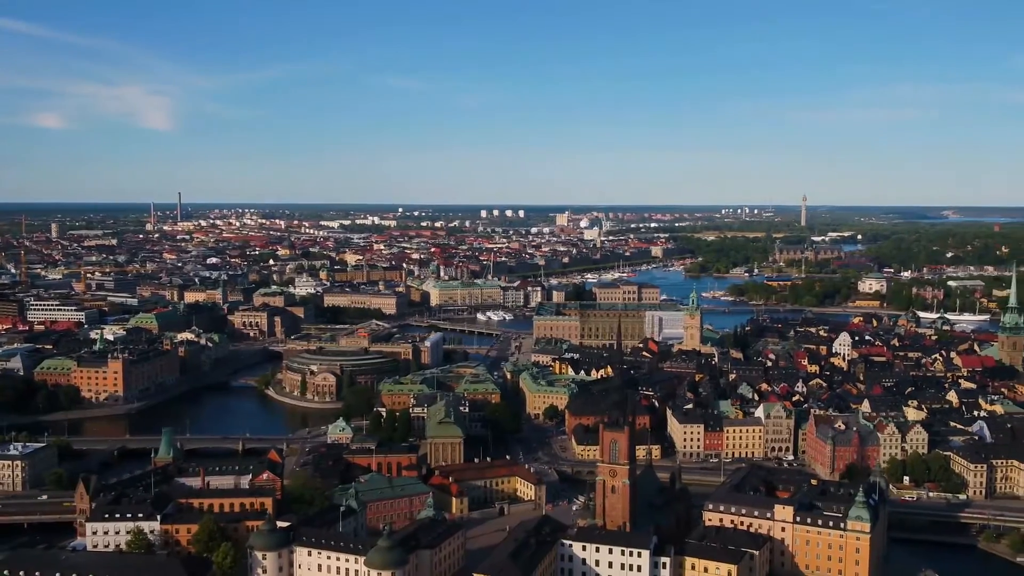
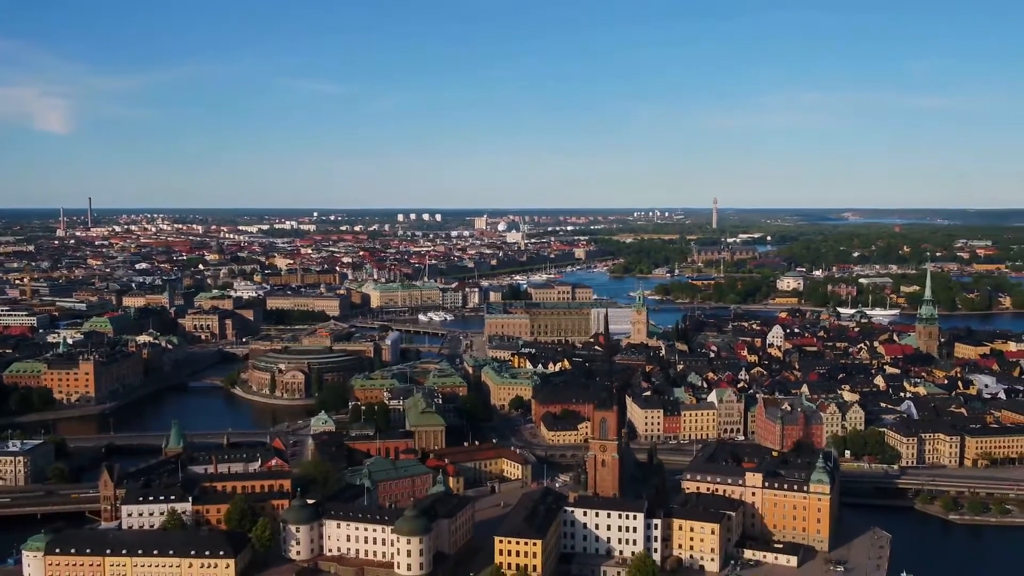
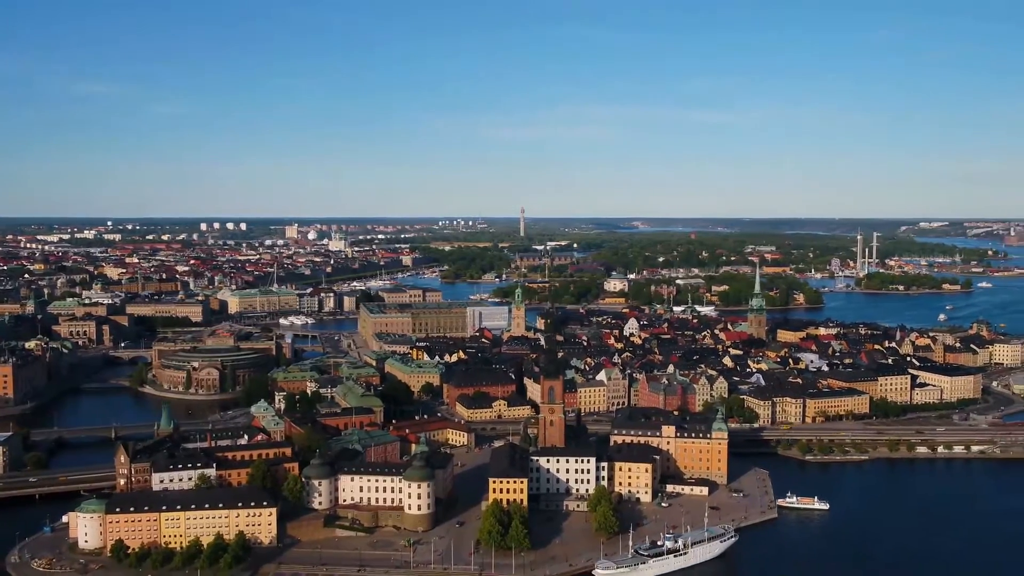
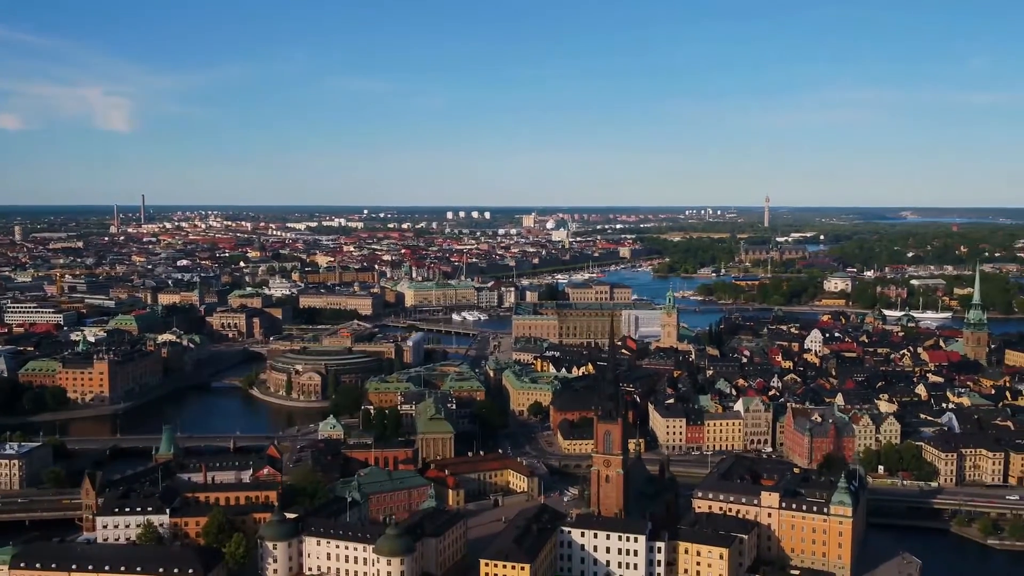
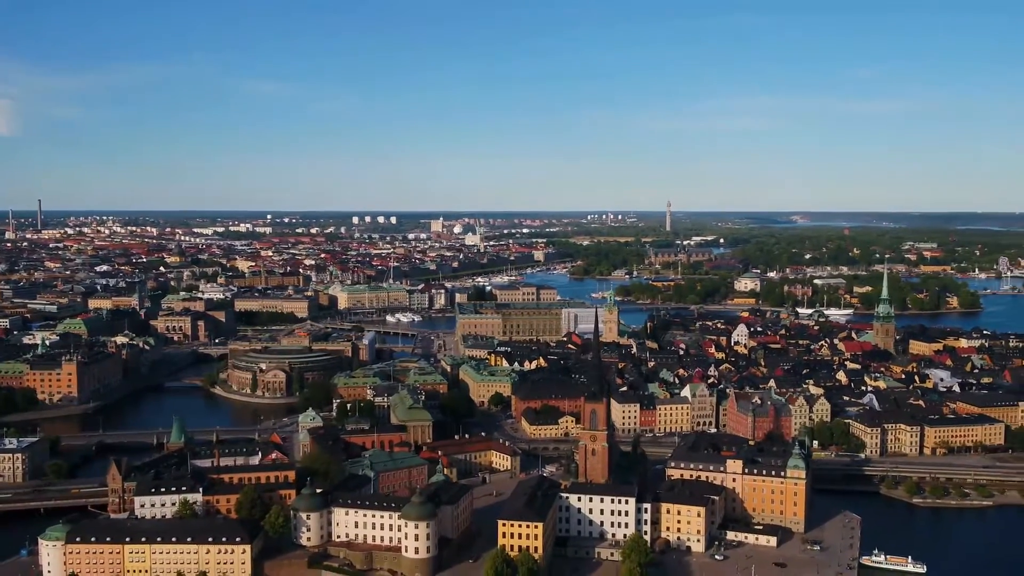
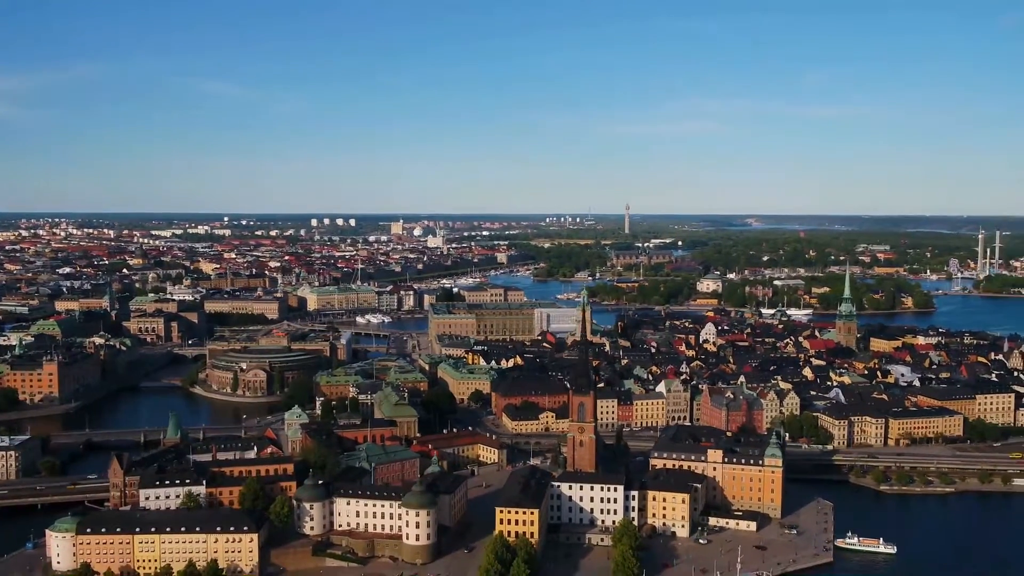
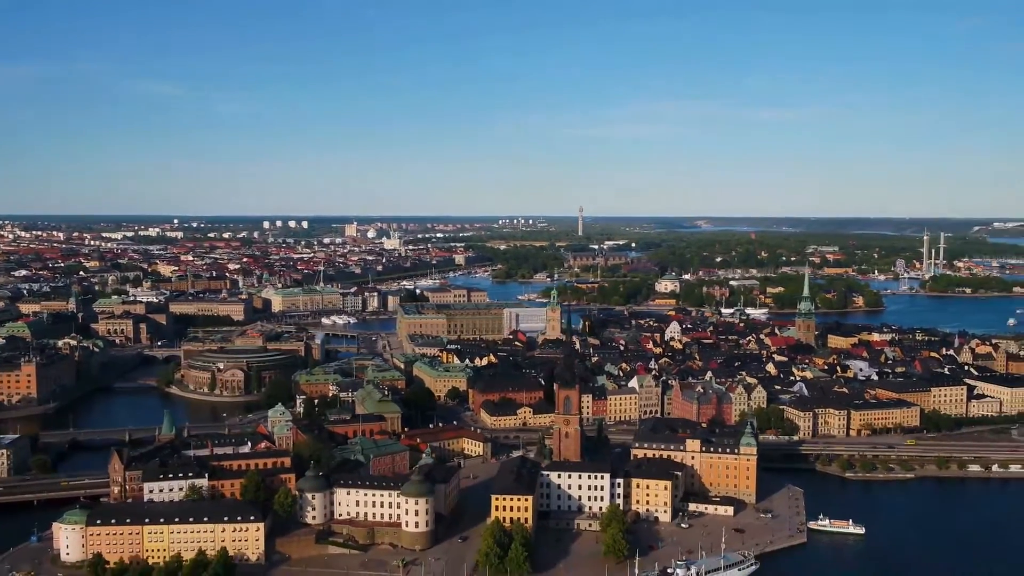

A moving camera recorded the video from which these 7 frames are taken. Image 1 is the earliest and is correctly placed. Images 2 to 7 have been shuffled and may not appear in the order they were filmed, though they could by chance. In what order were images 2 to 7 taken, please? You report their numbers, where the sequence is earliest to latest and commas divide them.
4, 2, 5, 6, 7, 3
